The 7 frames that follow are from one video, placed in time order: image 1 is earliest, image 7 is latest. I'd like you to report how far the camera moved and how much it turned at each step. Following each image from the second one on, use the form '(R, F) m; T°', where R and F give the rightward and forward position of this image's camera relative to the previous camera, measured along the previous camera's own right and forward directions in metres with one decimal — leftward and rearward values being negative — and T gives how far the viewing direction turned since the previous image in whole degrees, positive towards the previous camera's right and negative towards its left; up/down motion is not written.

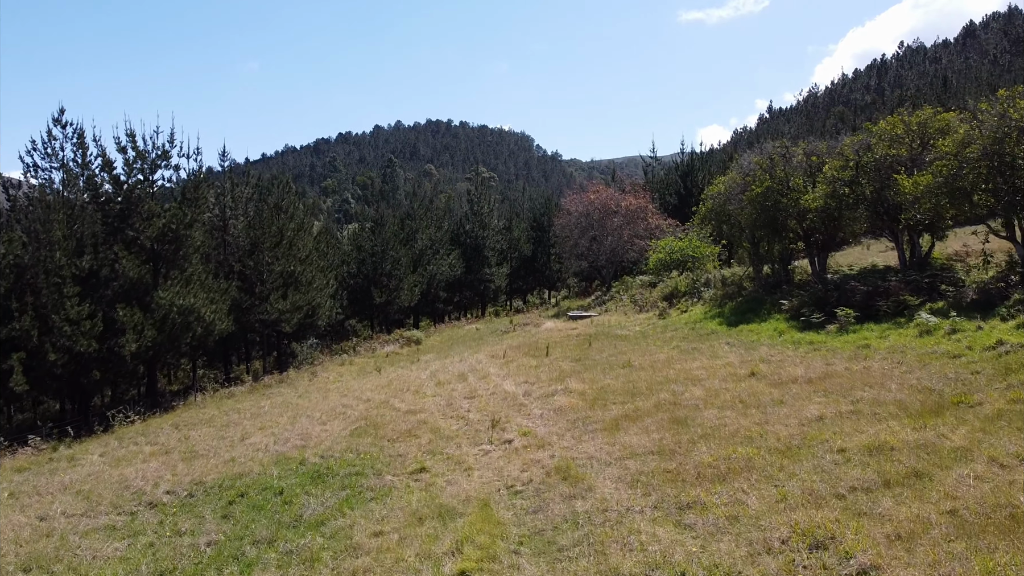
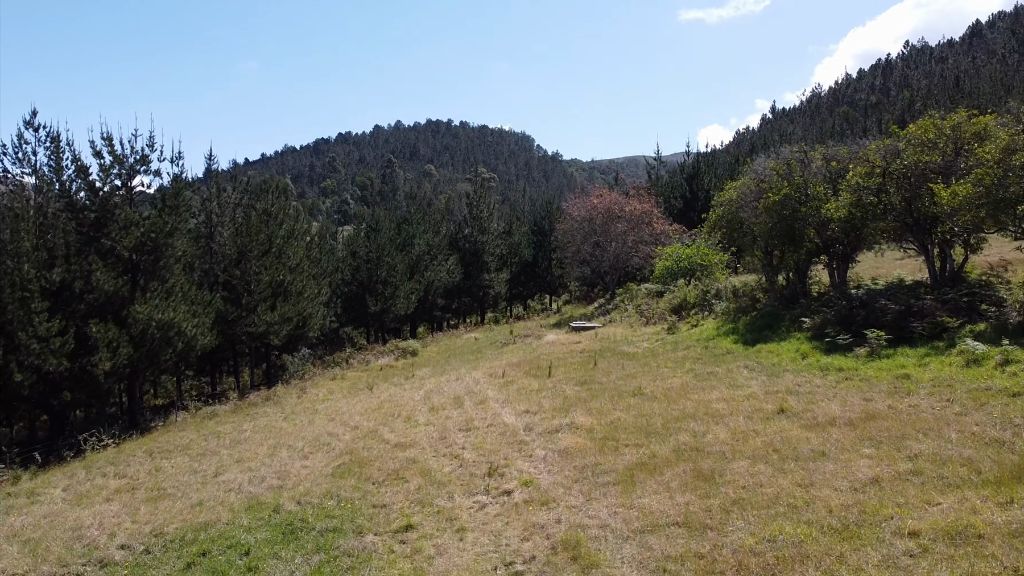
(0.0, +1.1) m; 0°
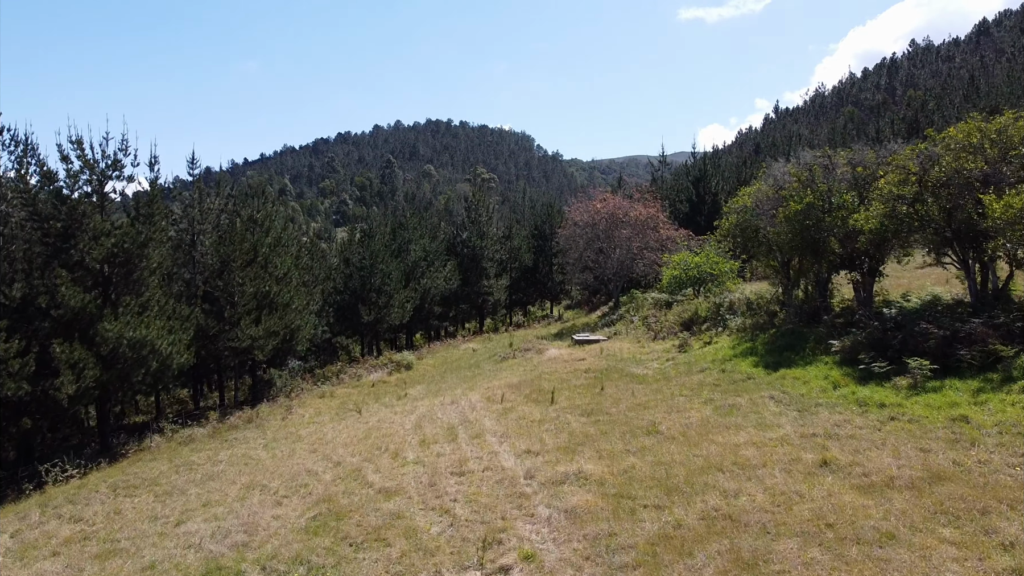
(0.0, +1.3) m; 0°
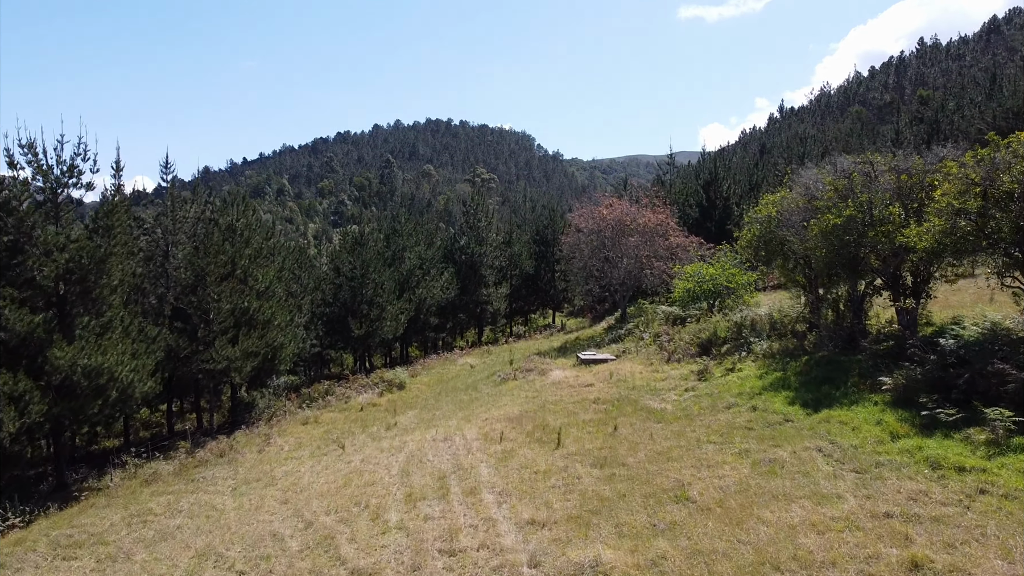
(0.0, +1.8) m; 0°
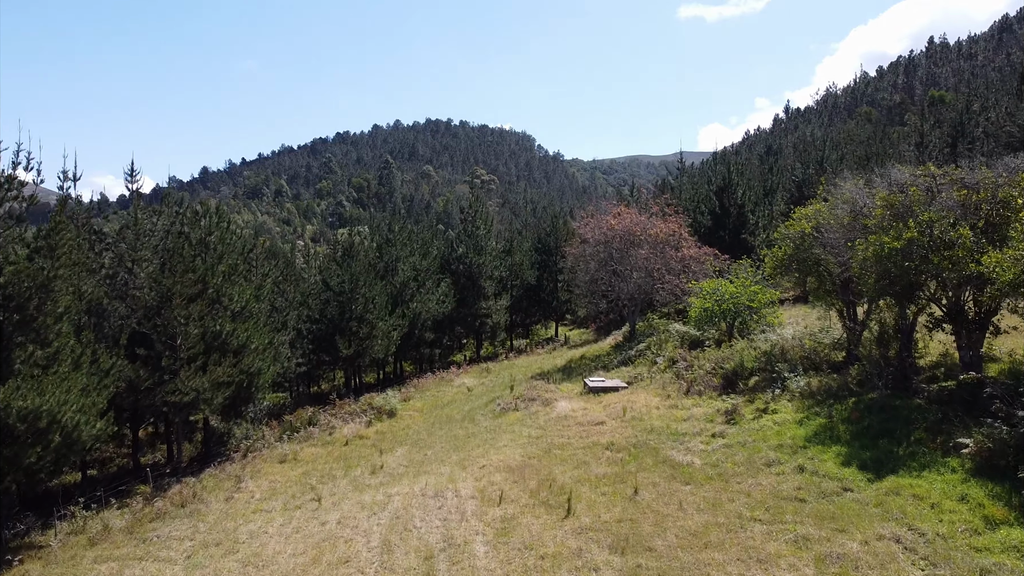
(0.0, +2.0) m; 0°
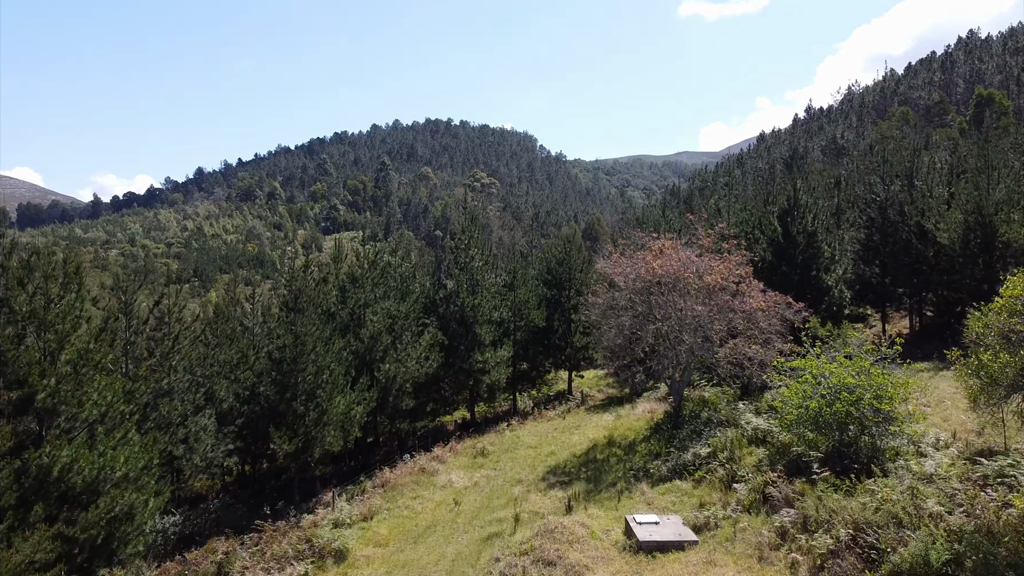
(-0.1, +6.8) m; 0°
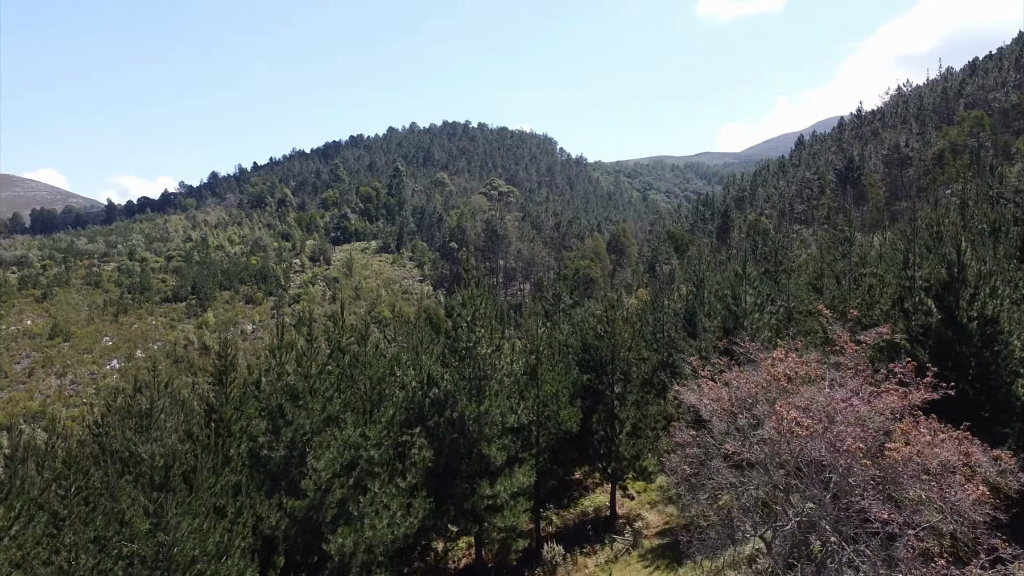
(-0.1, +7.8) m; -1°
